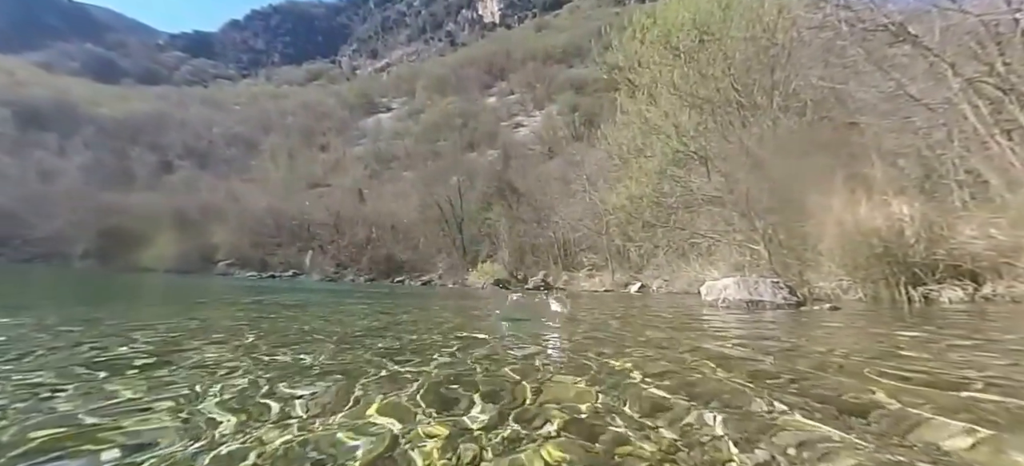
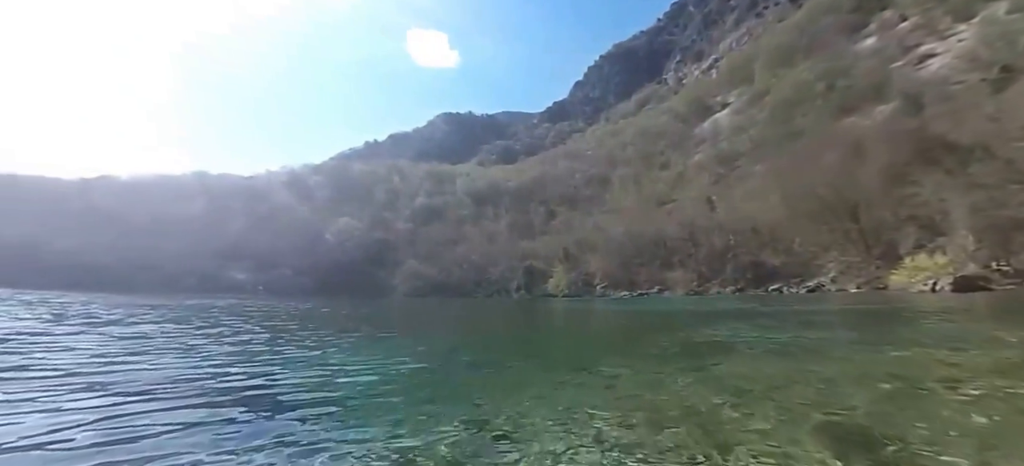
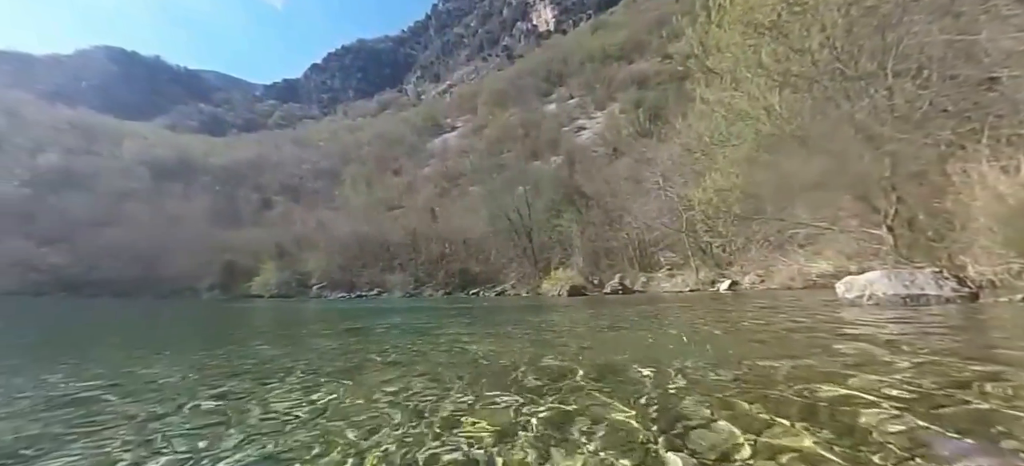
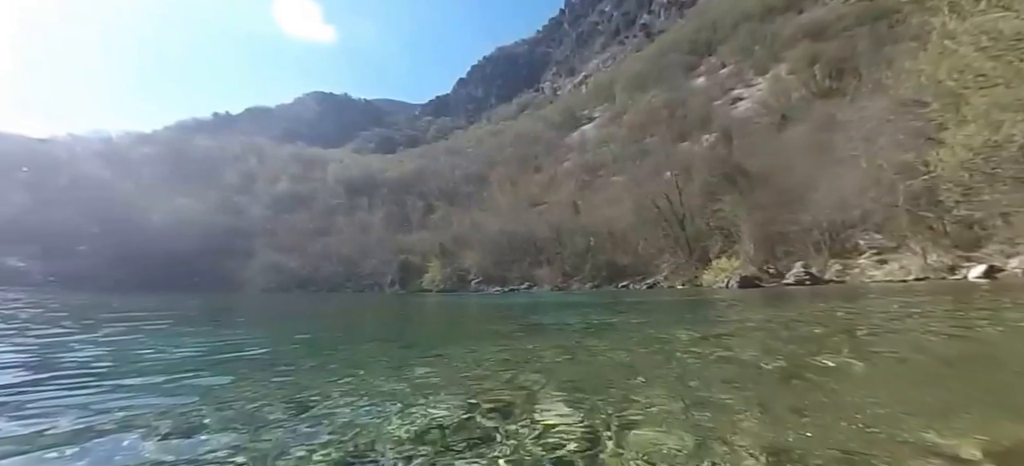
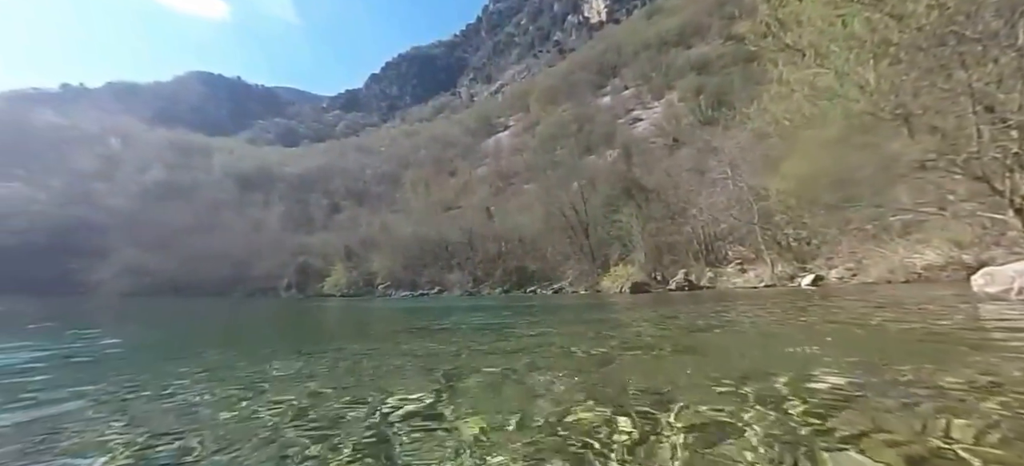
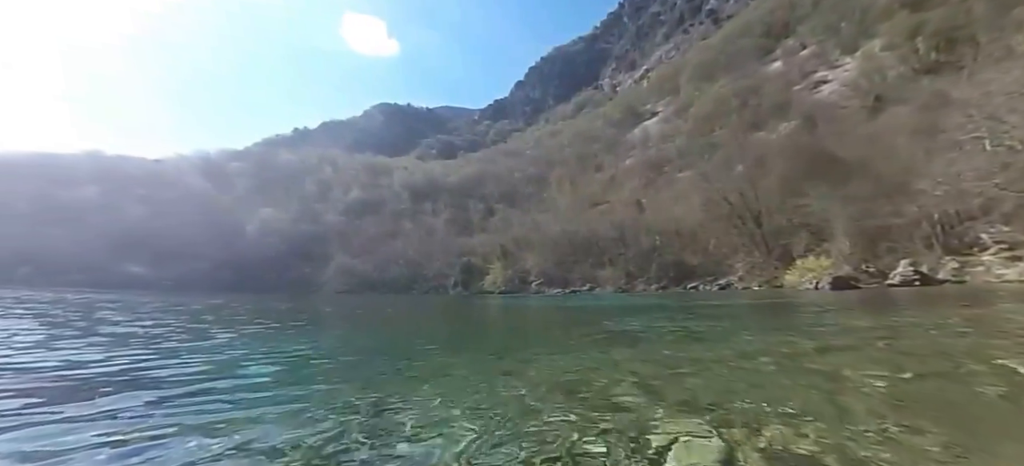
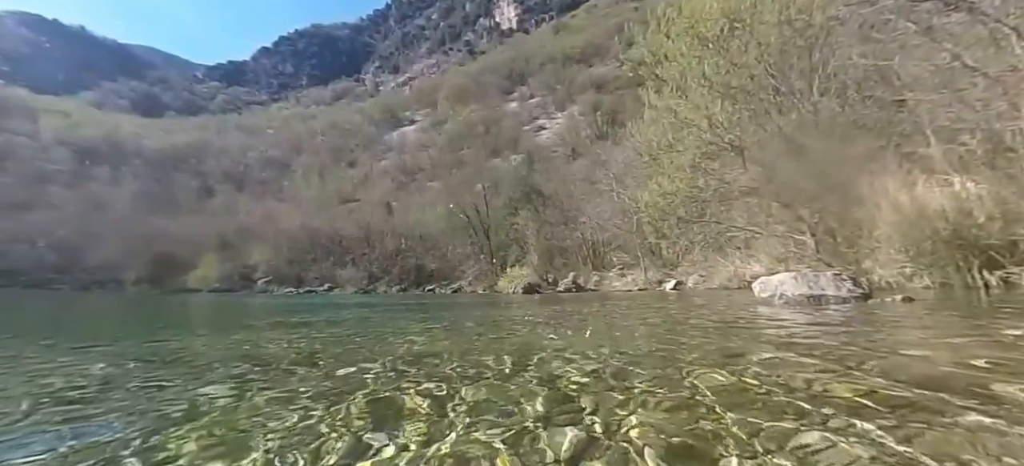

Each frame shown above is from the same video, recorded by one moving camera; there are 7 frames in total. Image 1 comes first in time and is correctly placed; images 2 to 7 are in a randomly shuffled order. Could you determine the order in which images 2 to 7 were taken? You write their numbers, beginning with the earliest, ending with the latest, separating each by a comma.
7, 3, 5, 4, 6, 2
